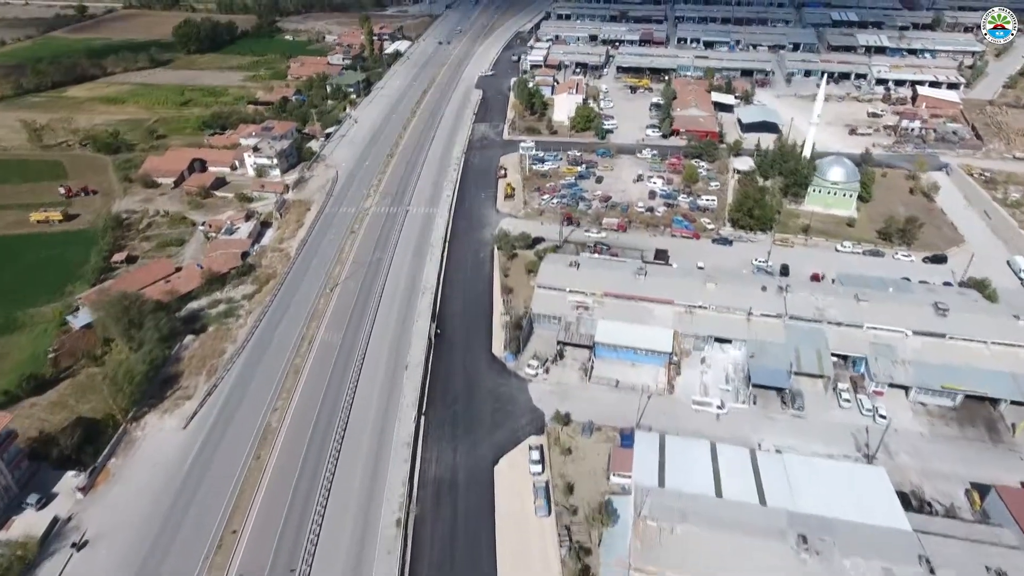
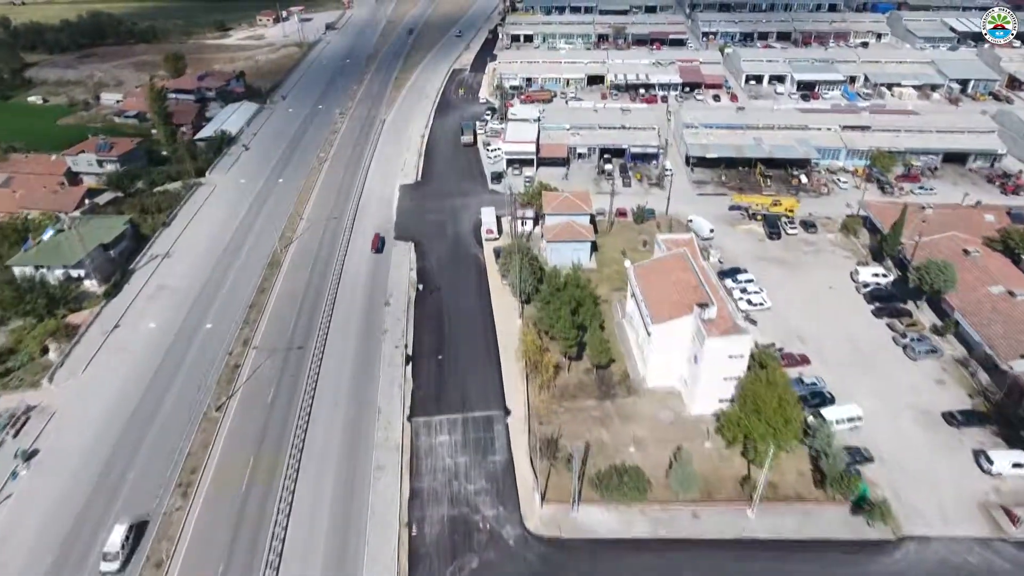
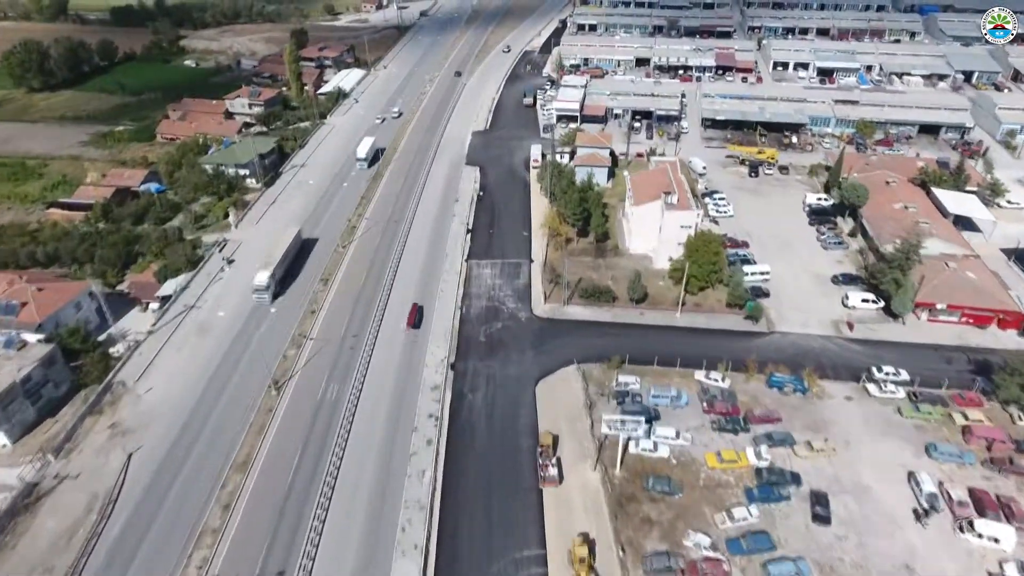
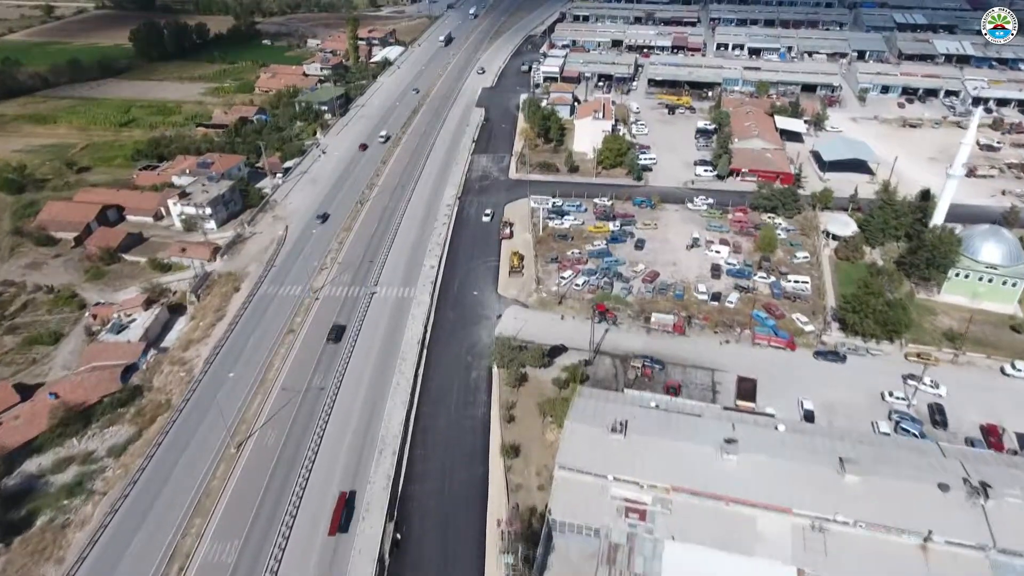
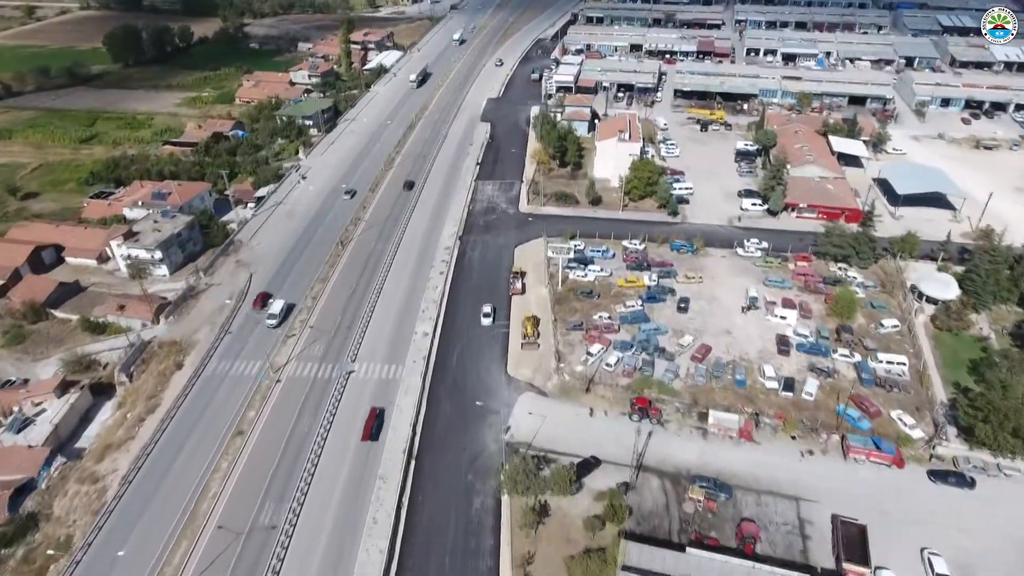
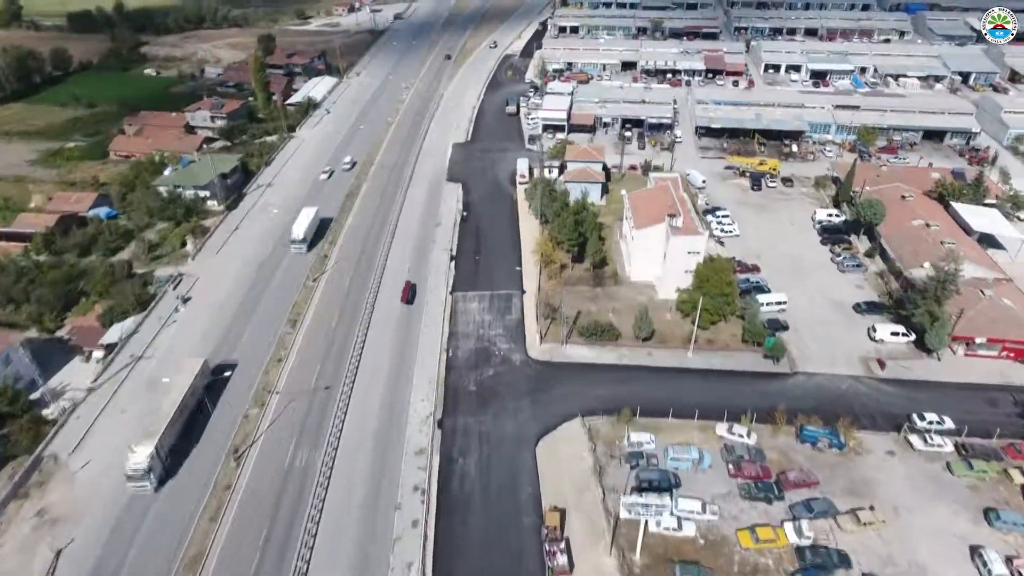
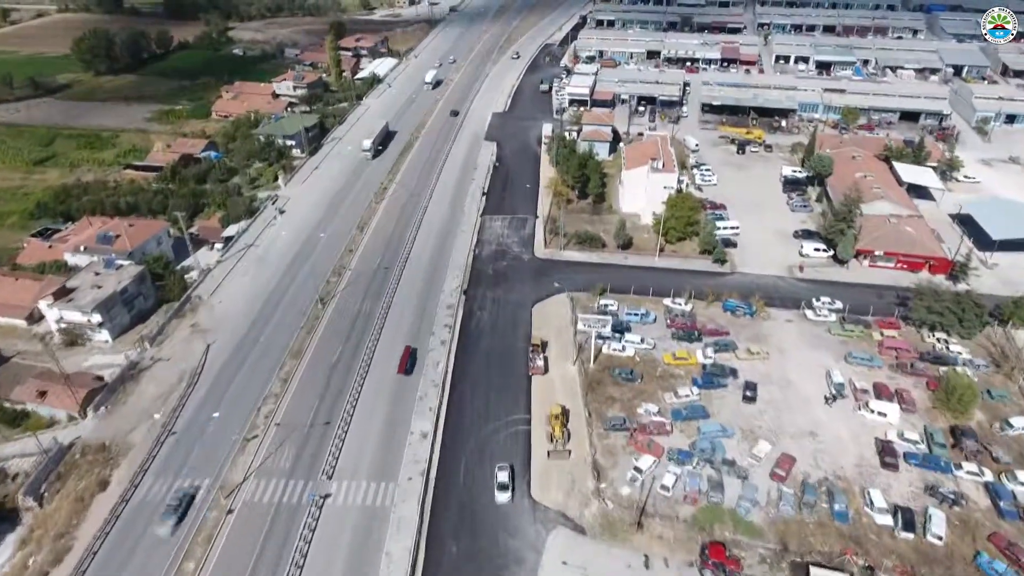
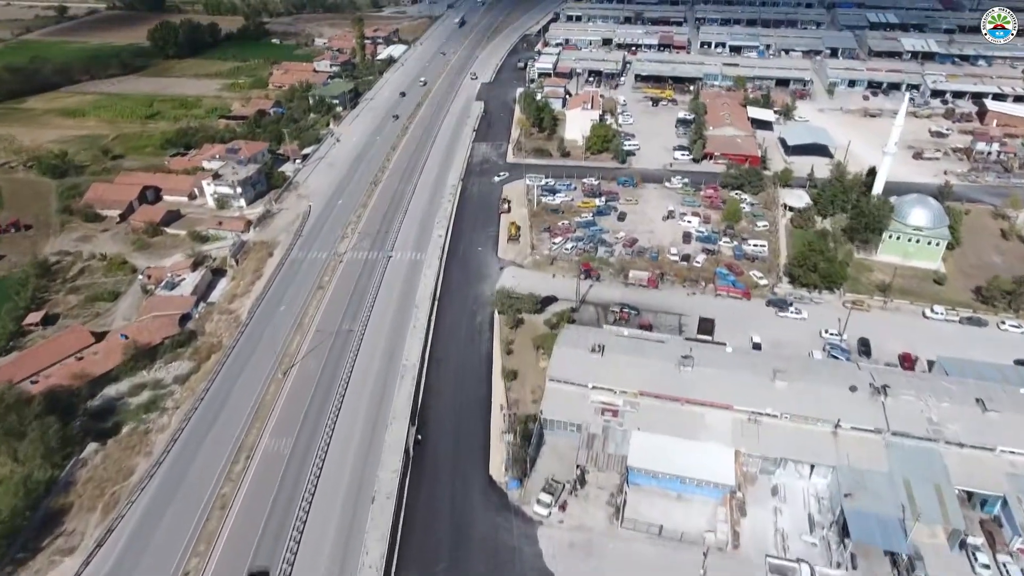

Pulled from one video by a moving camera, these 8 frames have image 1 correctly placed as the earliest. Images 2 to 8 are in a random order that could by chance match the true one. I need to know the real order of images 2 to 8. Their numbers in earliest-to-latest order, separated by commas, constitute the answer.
8, 4, 5, 7, 3, 6, 2
